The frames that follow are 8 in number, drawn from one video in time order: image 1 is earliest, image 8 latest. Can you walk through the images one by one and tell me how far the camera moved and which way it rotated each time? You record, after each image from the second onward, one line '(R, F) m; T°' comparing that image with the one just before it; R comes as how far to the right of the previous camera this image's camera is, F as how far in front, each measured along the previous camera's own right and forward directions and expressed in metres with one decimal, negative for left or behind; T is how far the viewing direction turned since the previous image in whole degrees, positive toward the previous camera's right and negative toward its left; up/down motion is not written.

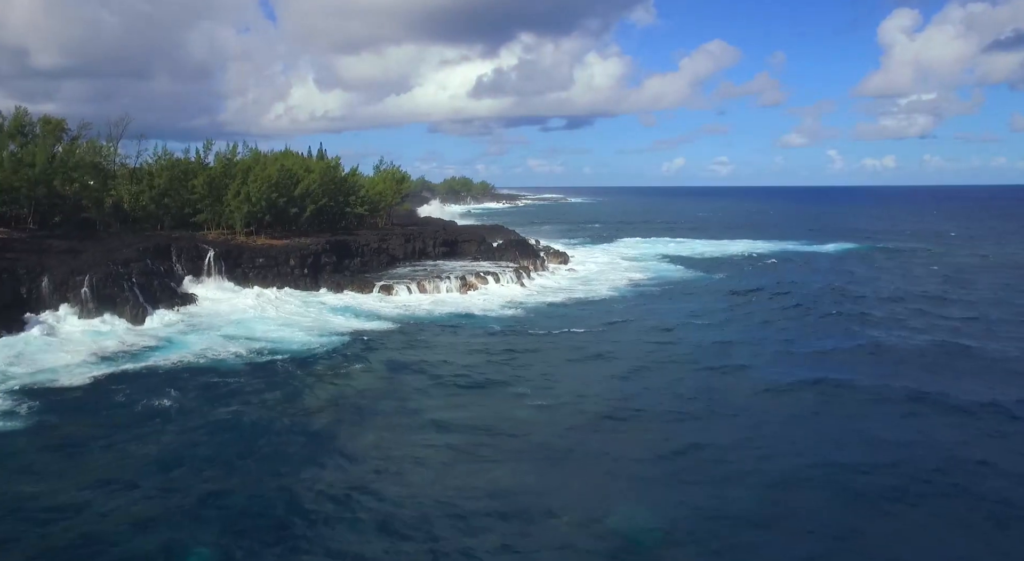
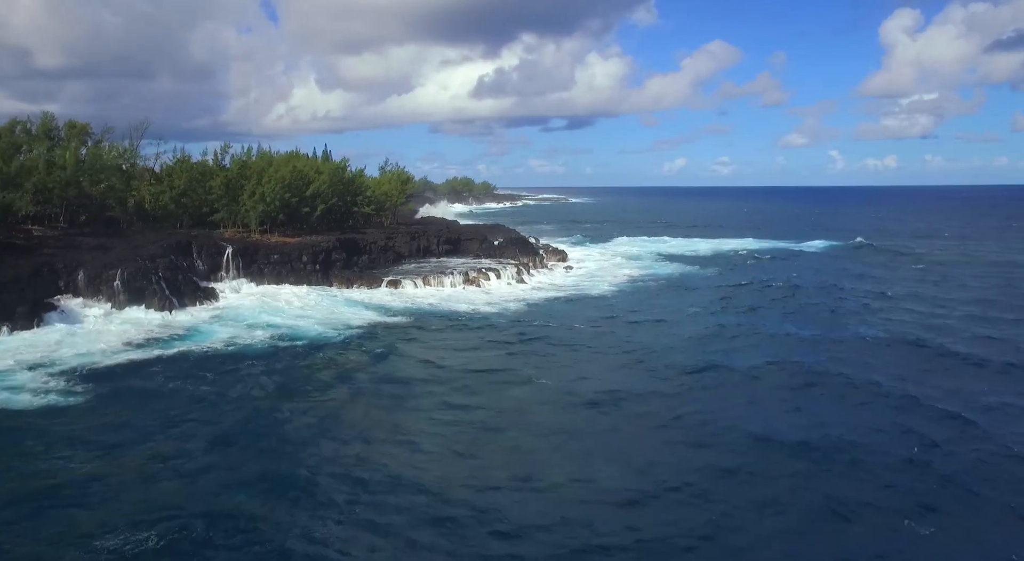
(+0.1, -2.2) m; 0°
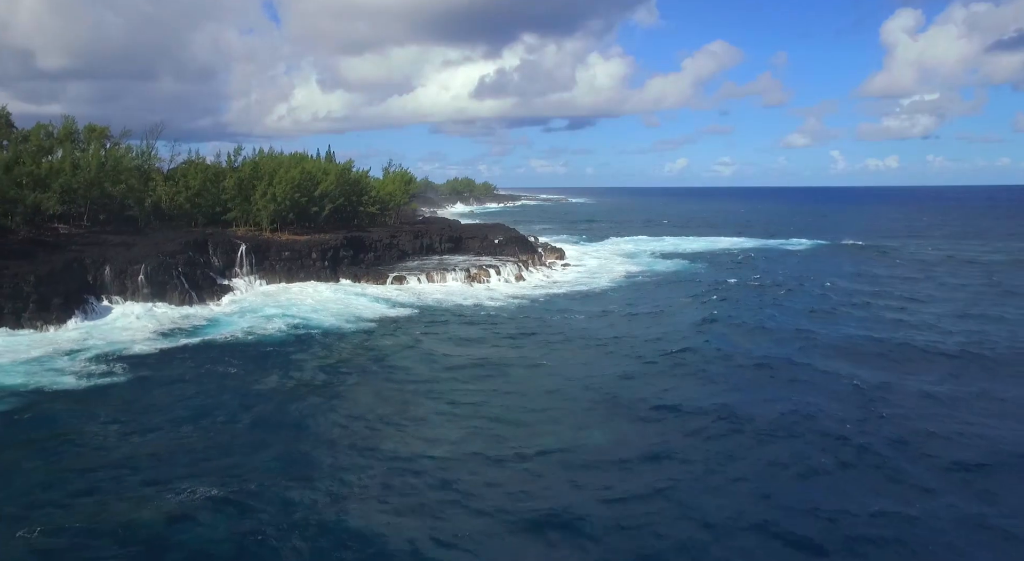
(+0.1, -2.0) m; 0°
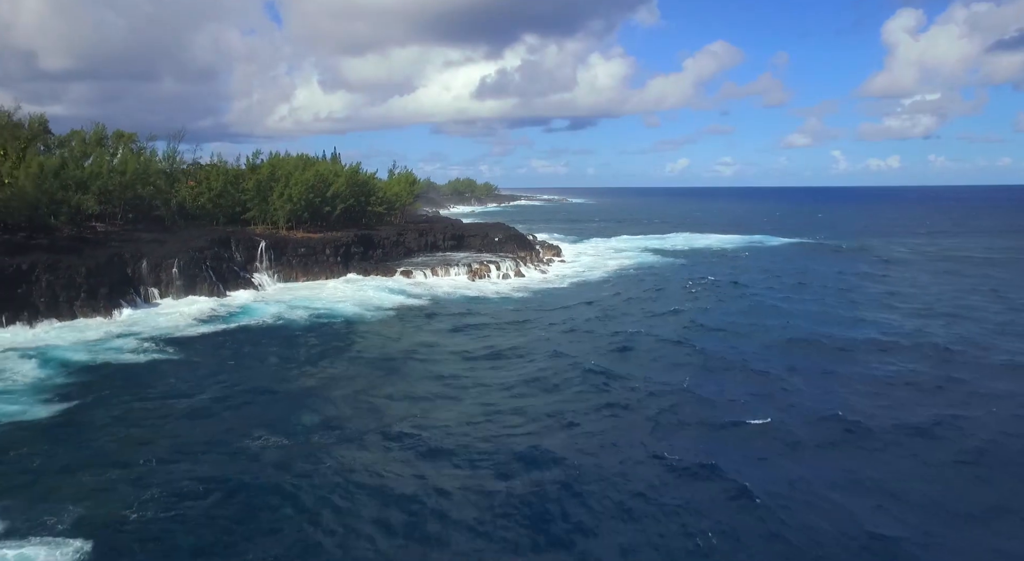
(+0.1, -3.3) m; 0°
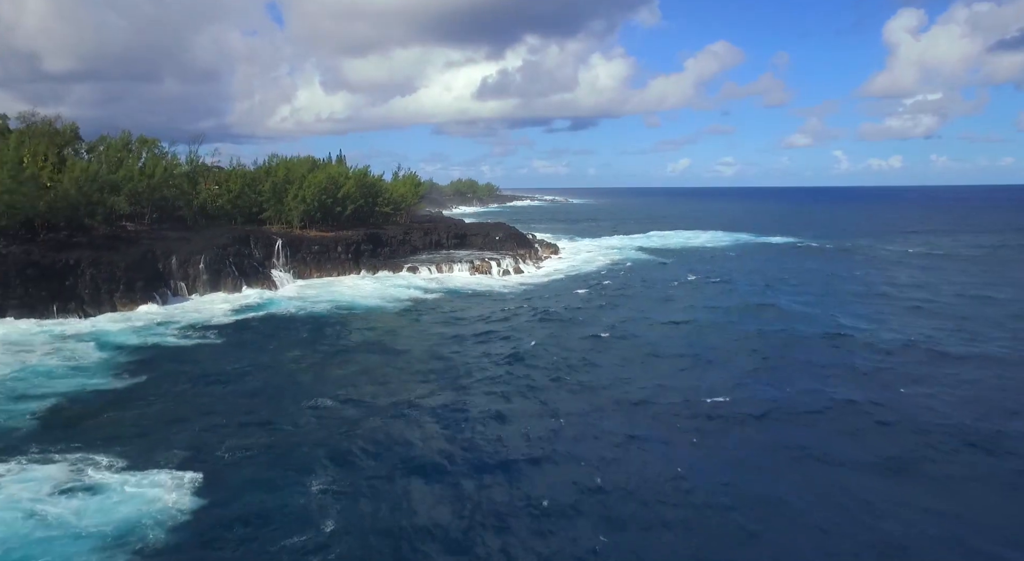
(+0.1, -3.1) m; 0°
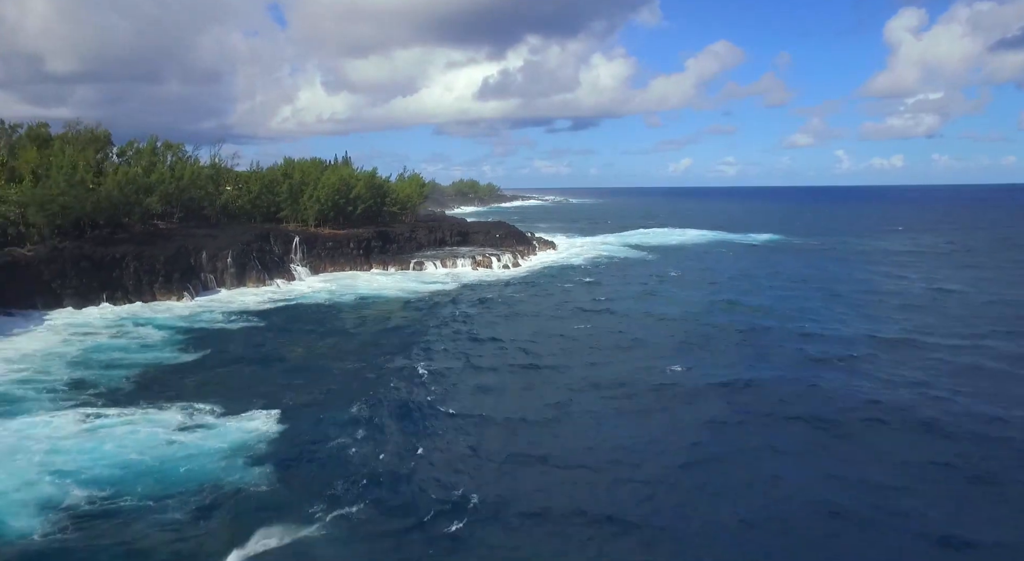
(+0.2, -3.9) m; 0°
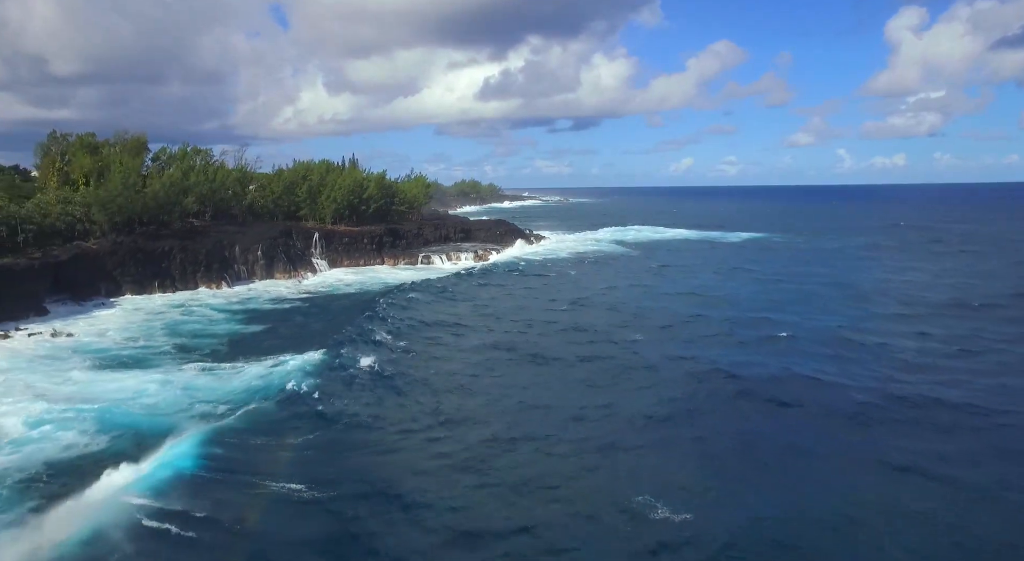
(+0.2, -5.3) m; 0°
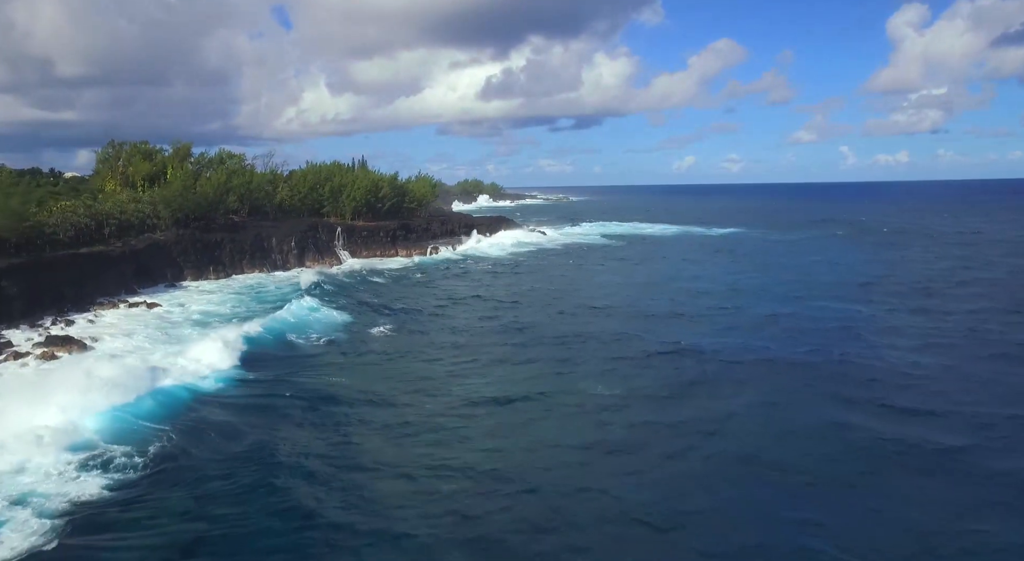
(+0.3, -7.6) m; 0°
